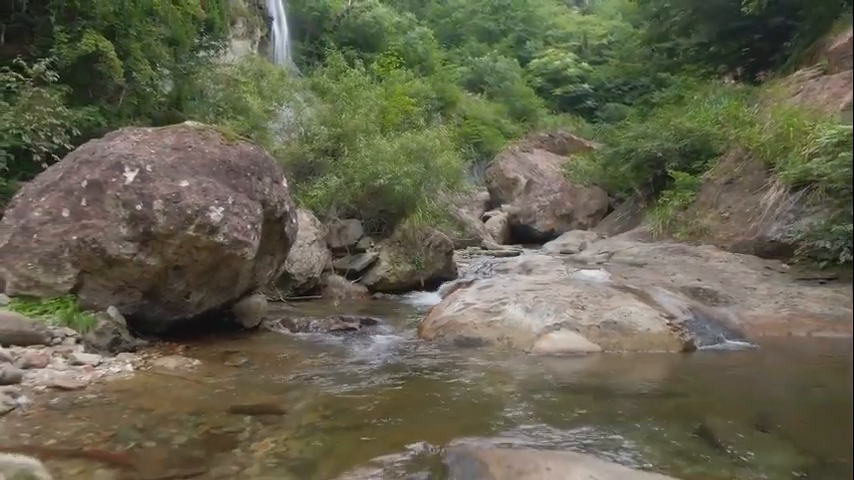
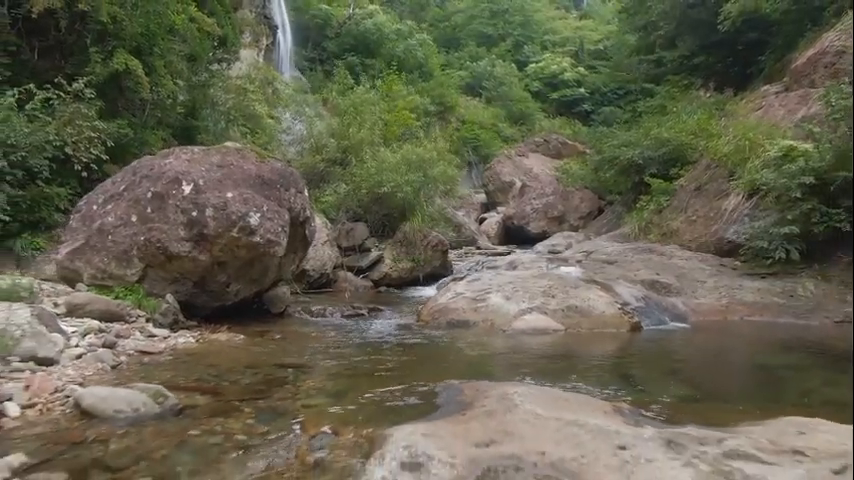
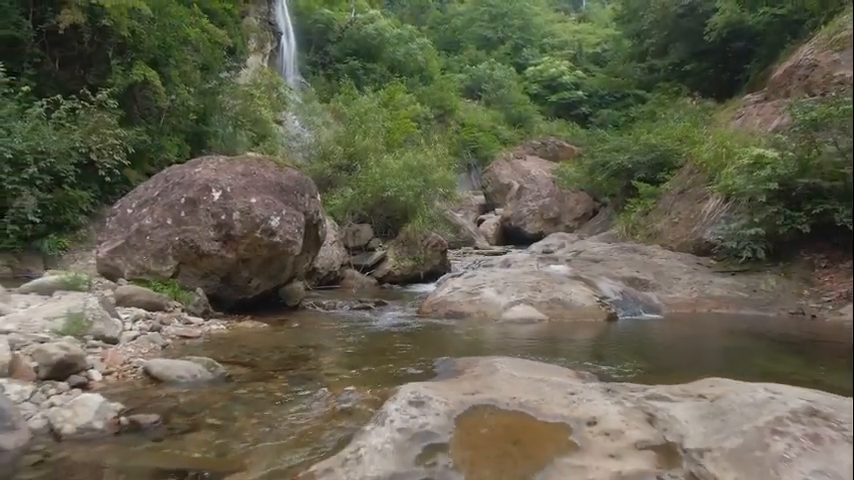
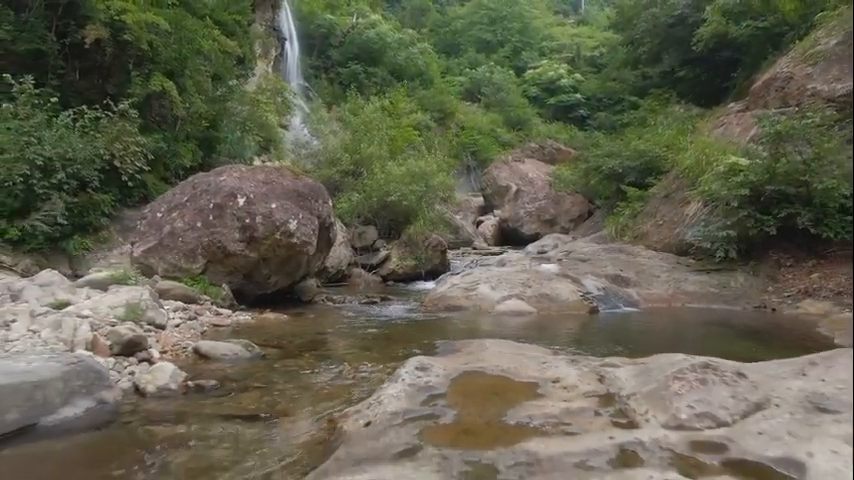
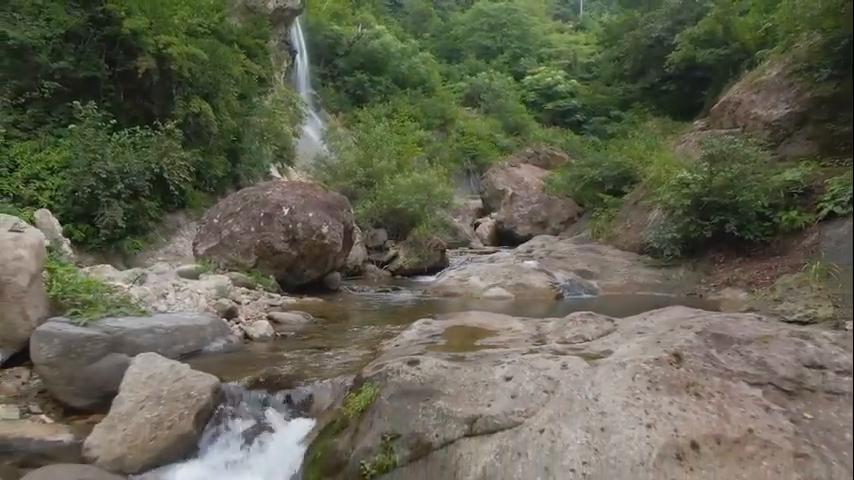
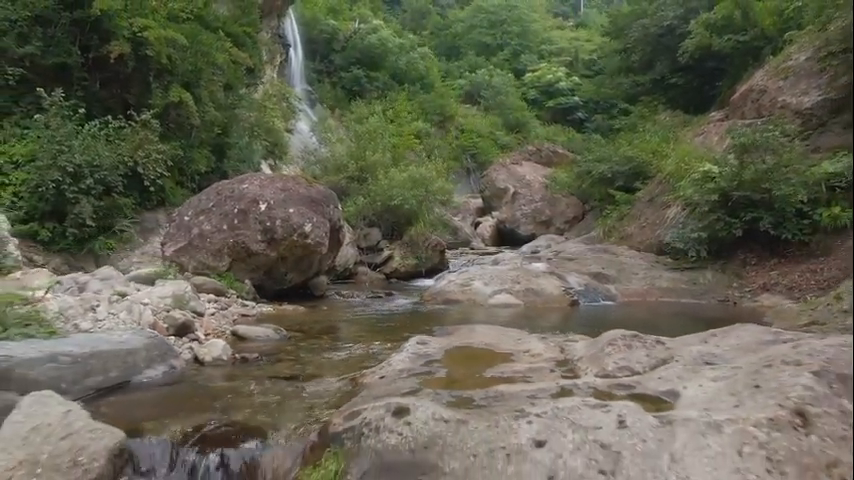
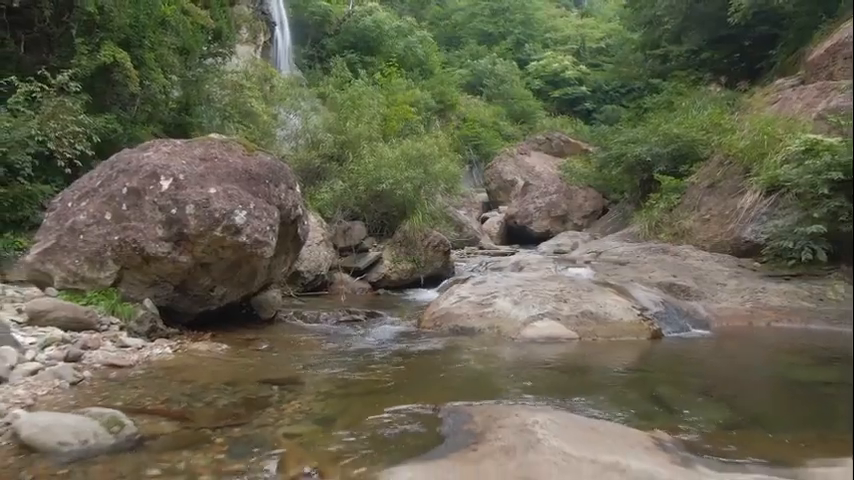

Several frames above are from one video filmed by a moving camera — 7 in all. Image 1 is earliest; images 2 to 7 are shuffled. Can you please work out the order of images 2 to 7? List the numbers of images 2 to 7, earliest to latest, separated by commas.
7, 2, 3, 4, 6, 5
